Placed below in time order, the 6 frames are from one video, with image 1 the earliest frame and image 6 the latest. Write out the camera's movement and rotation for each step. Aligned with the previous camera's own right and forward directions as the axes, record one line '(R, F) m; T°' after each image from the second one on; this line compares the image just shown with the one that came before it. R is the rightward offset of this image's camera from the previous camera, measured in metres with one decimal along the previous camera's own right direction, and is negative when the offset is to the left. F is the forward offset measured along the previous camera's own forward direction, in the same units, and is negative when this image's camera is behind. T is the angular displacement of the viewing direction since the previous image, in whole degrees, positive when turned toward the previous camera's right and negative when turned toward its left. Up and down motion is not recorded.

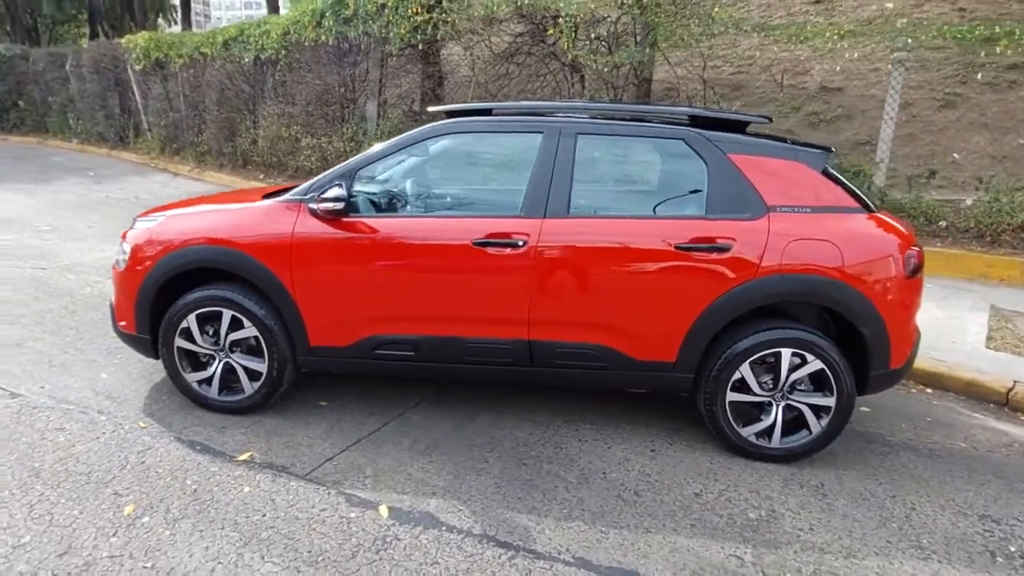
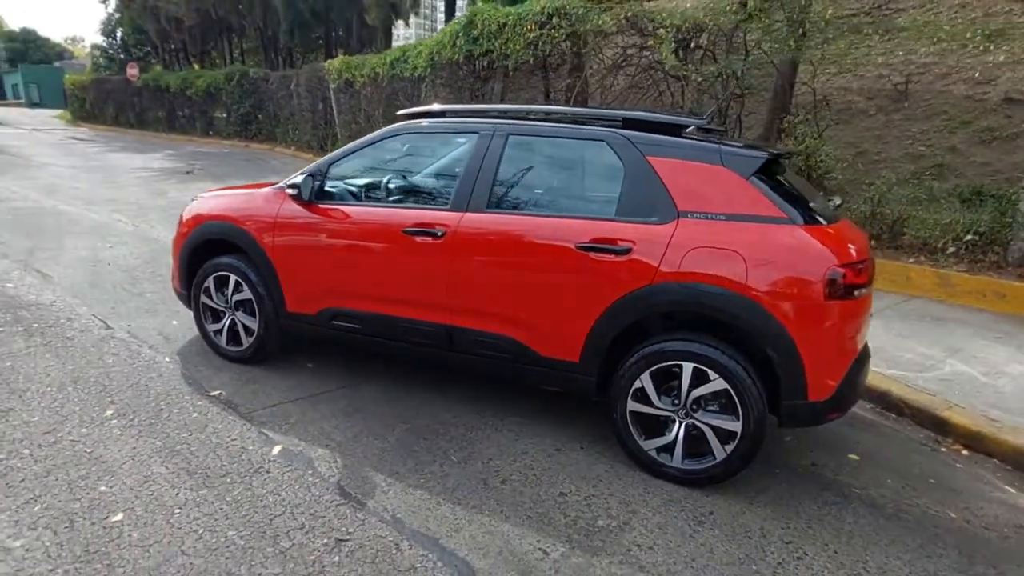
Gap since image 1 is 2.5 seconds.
(+1.6, 0.0) m; -18°
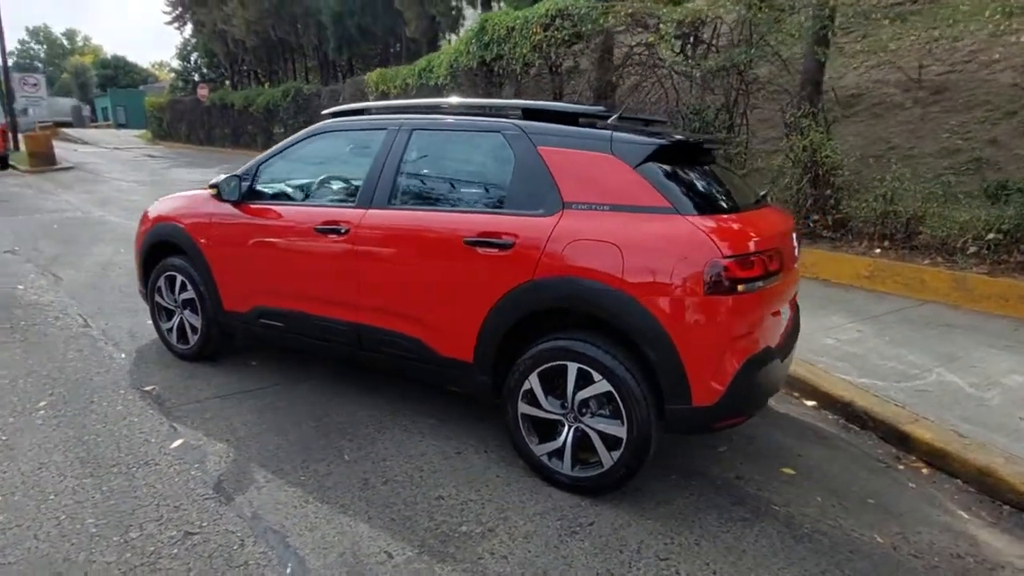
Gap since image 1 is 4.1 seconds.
(+1.0, +0.2) m; -6°
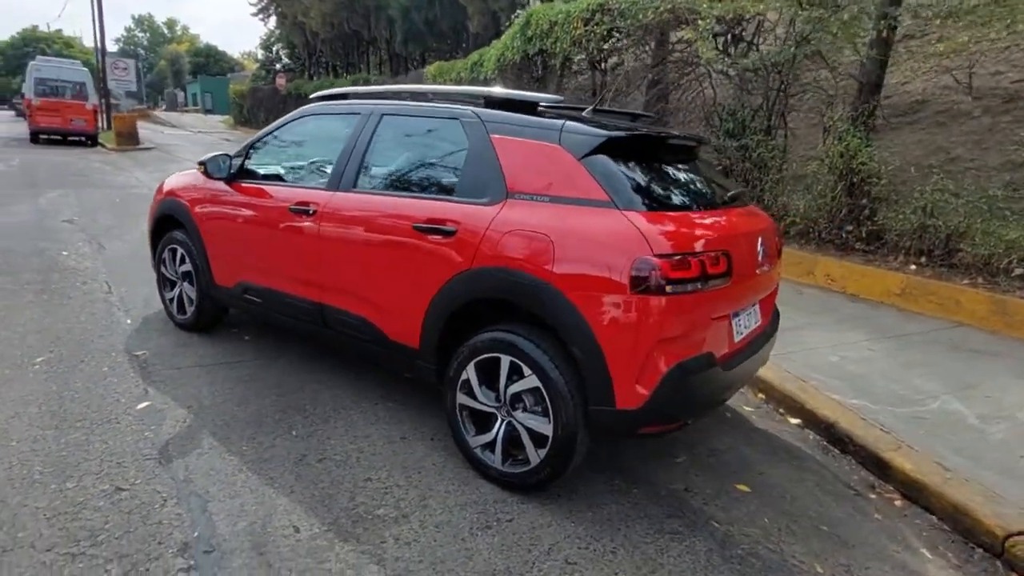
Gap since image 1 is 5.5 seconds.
(+0.6, +0.1) m; -6°
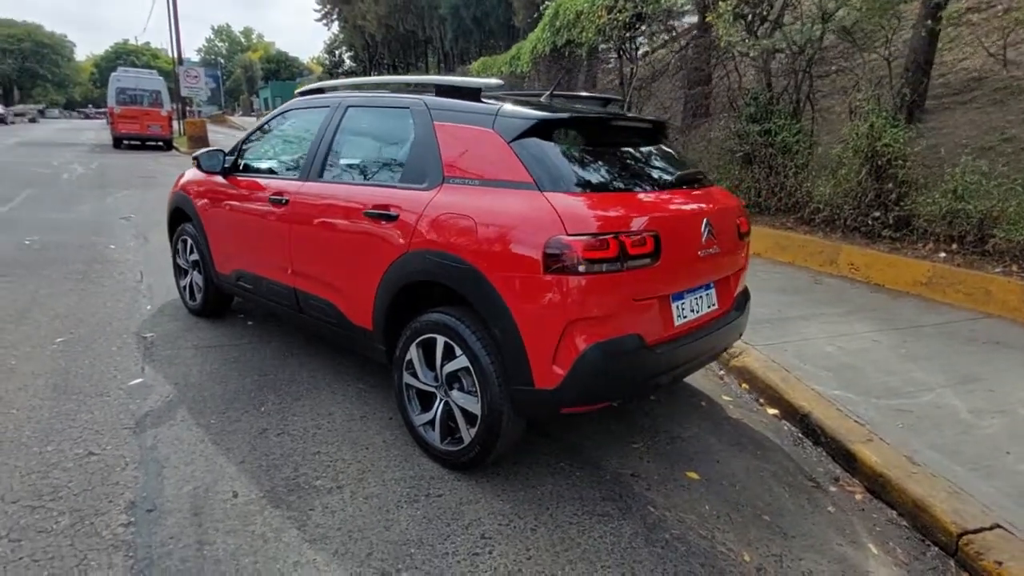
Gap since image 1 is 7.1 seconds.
(+0.7, 0.0) m; -6°
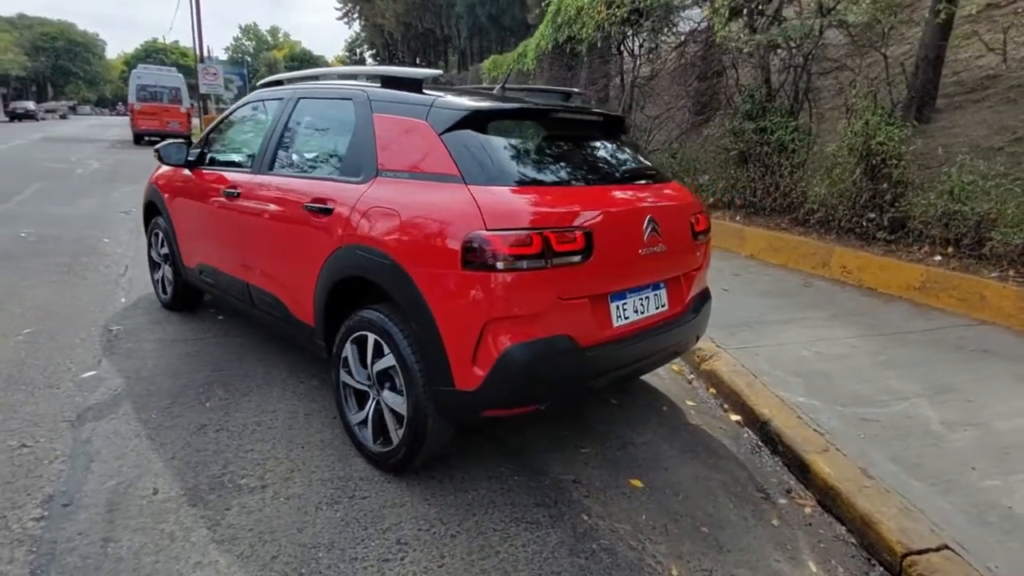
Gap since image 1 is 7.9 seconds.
(+0.4, +0.1) m; -2°
